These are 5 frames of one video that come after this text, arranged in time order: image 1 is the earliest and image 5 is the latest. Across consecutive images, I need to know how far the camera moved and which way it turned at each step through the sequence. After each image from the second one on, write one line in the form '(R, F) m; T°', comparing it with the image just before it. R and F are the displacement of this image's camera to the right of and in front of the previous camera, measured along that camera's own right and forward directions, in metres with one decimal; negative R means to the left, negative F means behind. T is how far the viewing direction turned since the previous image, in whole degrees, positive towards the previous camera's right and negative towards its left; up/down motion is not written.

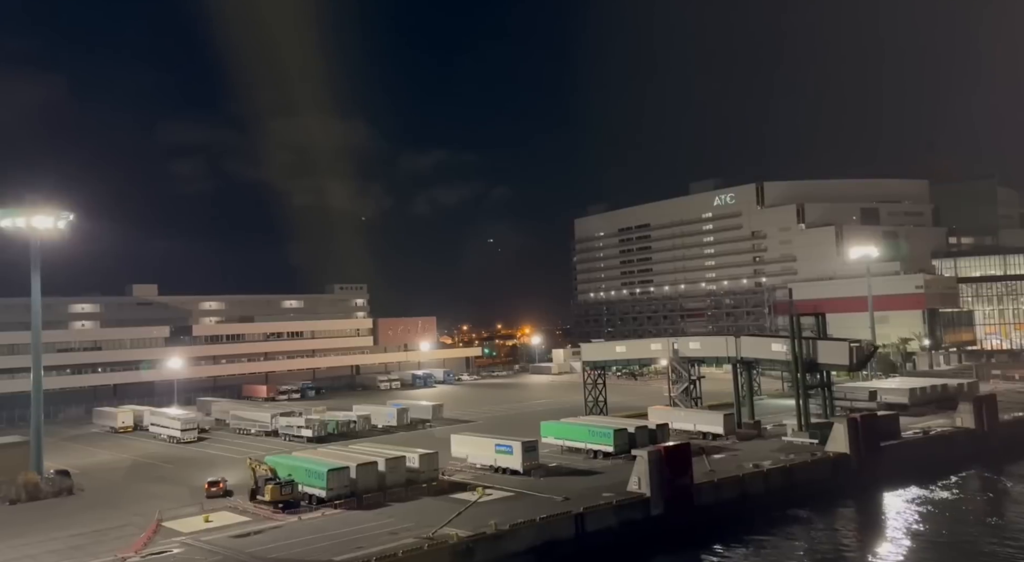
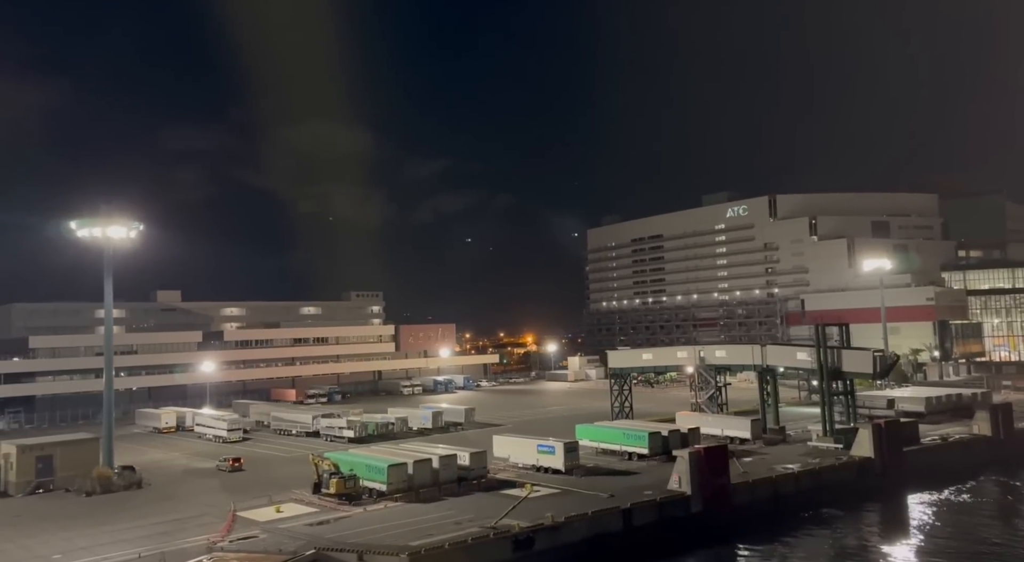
(-1.4, -1.8) m; 0°
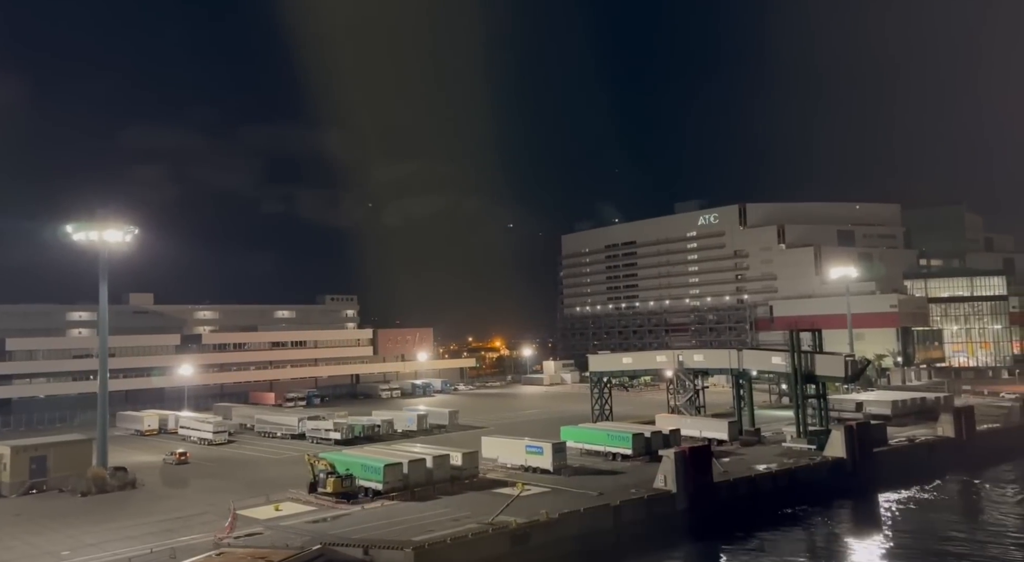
(-0.9, -1.0) m; +2°
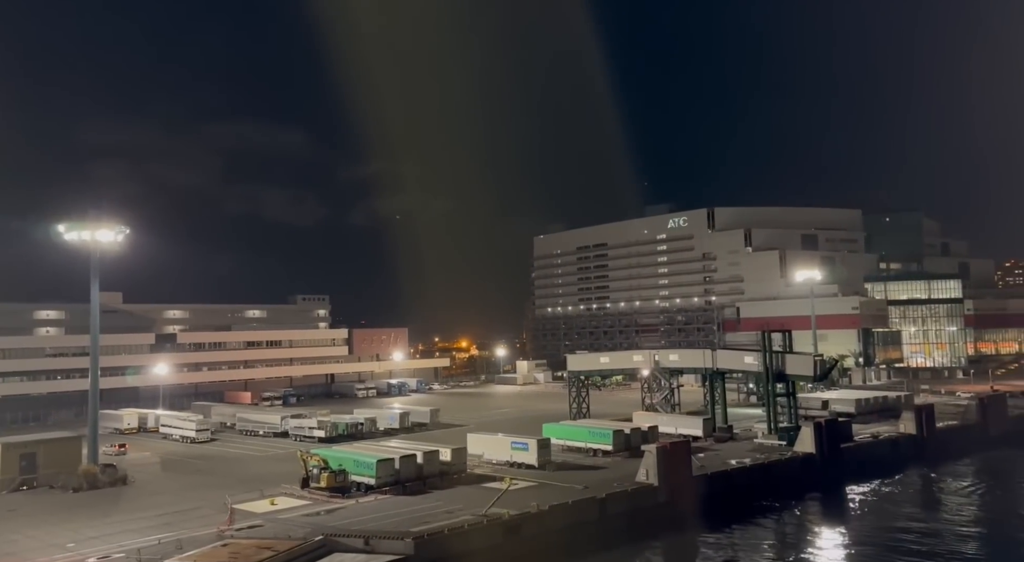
(-0.8, -1.0) m; +2°
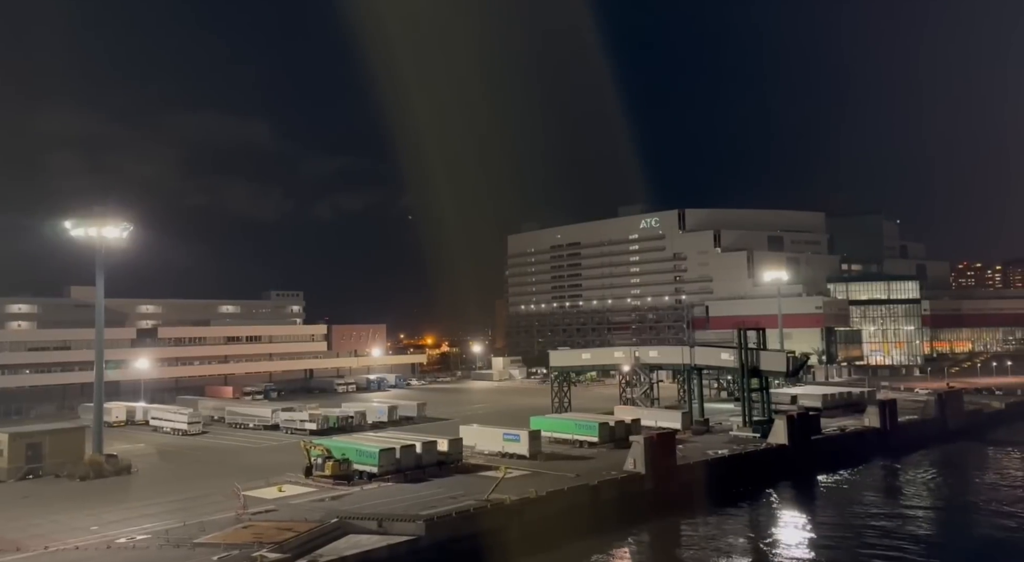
(-1.2, -1.5) m; +2°
